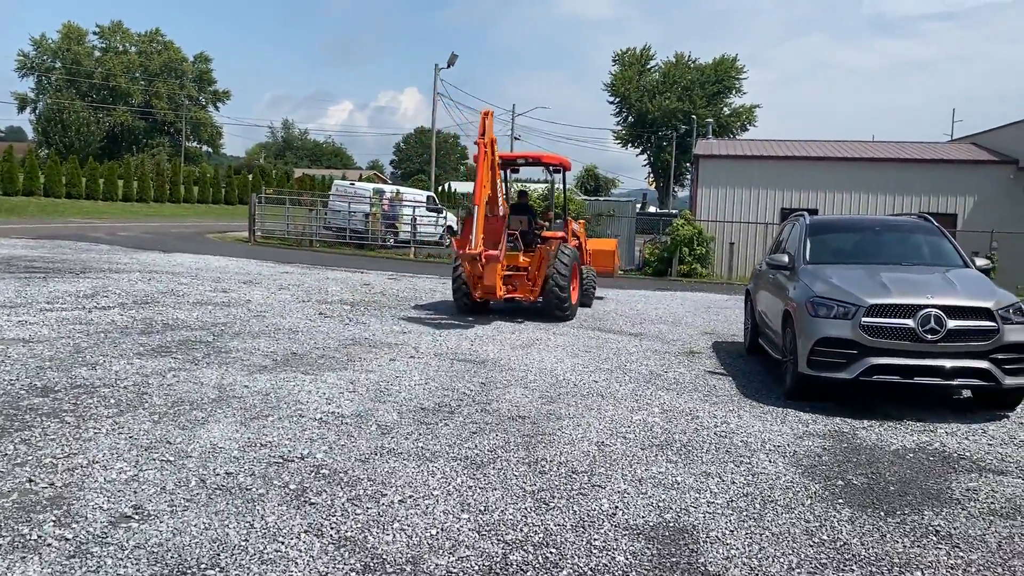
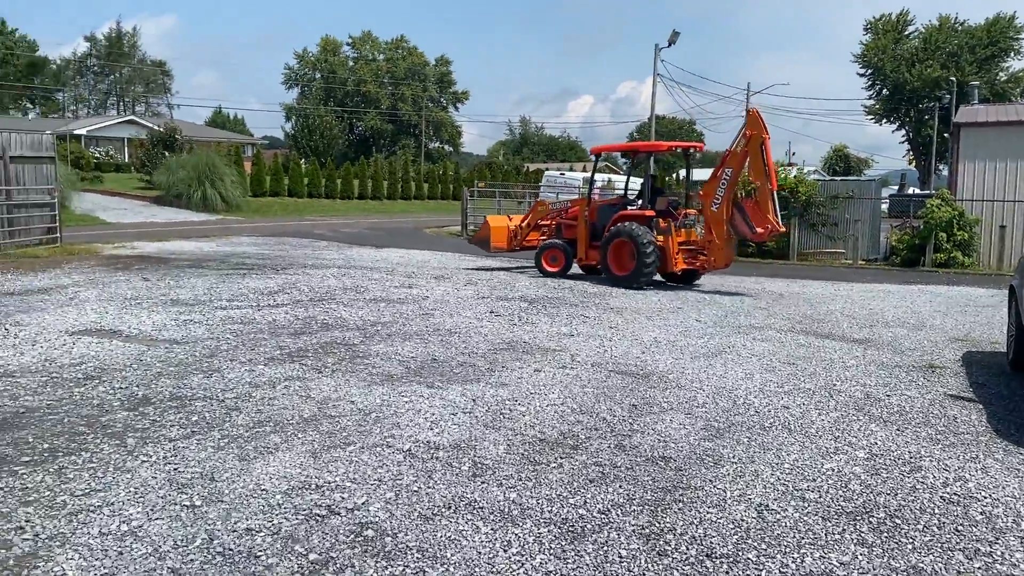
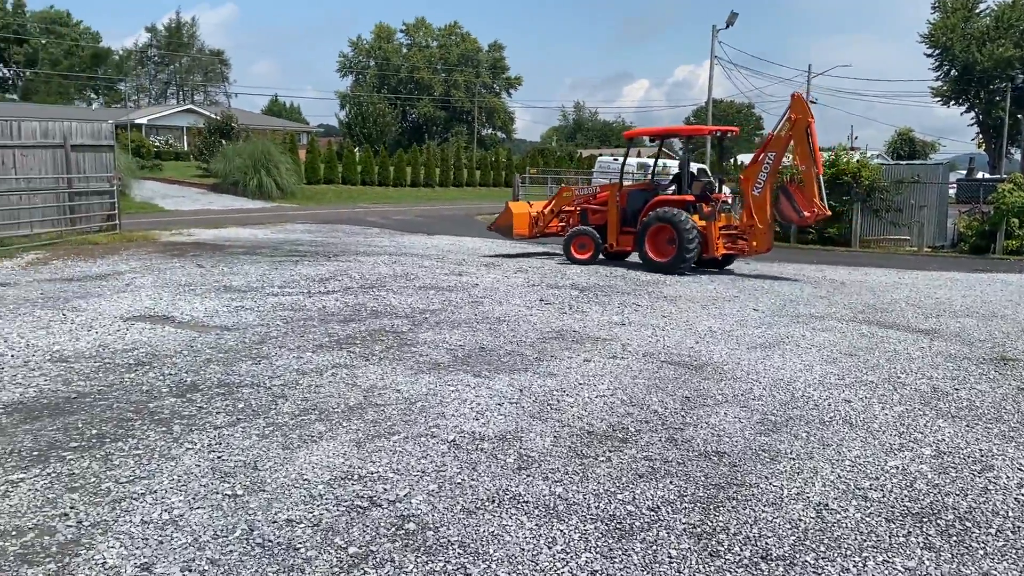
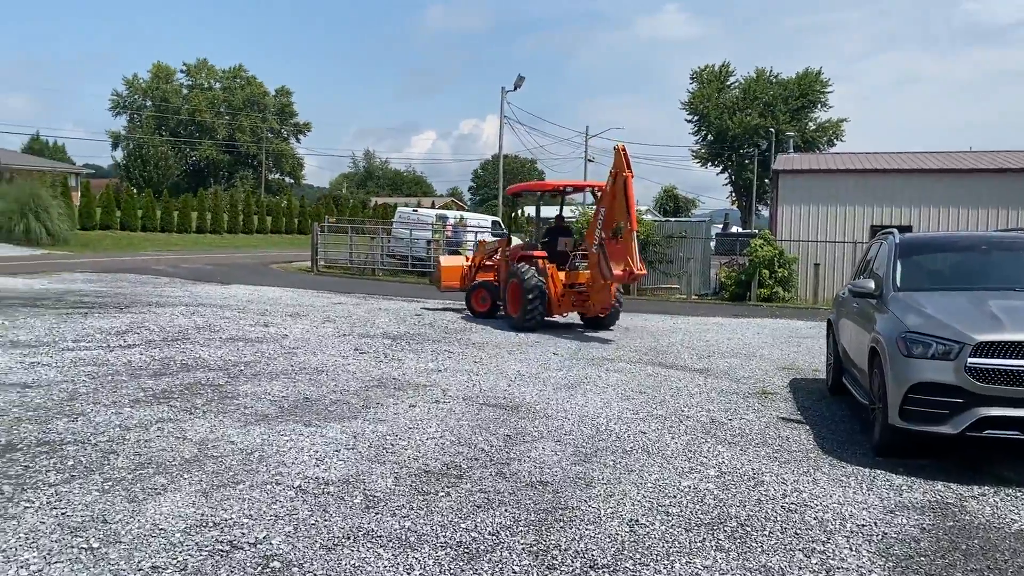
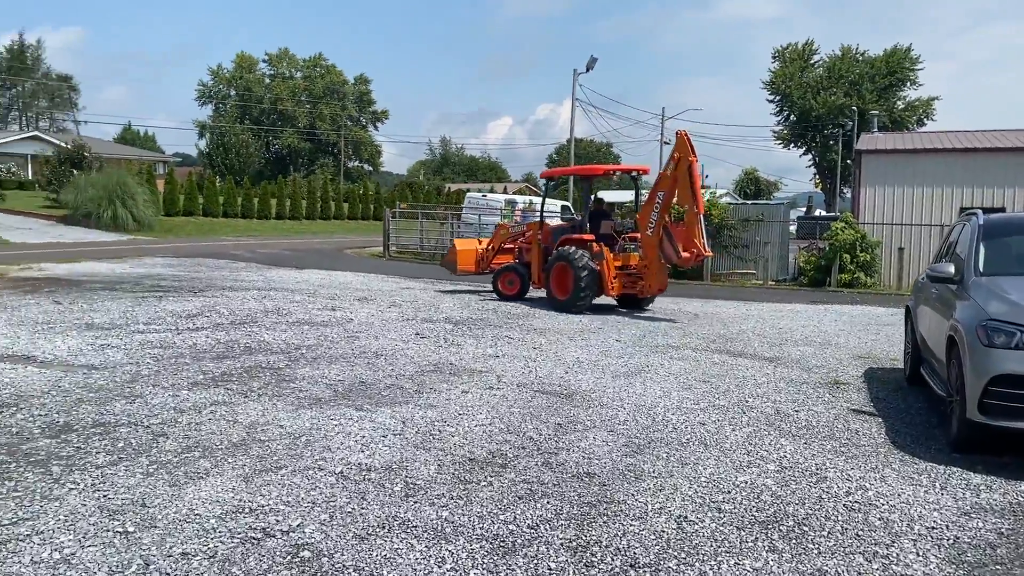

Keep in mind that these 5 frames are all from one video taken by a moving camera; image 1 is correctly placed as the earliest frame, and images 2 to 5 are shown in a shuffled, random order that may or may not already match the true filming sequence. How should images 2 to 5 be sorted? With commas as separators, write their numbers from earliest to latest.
4, 5, 2, 3
